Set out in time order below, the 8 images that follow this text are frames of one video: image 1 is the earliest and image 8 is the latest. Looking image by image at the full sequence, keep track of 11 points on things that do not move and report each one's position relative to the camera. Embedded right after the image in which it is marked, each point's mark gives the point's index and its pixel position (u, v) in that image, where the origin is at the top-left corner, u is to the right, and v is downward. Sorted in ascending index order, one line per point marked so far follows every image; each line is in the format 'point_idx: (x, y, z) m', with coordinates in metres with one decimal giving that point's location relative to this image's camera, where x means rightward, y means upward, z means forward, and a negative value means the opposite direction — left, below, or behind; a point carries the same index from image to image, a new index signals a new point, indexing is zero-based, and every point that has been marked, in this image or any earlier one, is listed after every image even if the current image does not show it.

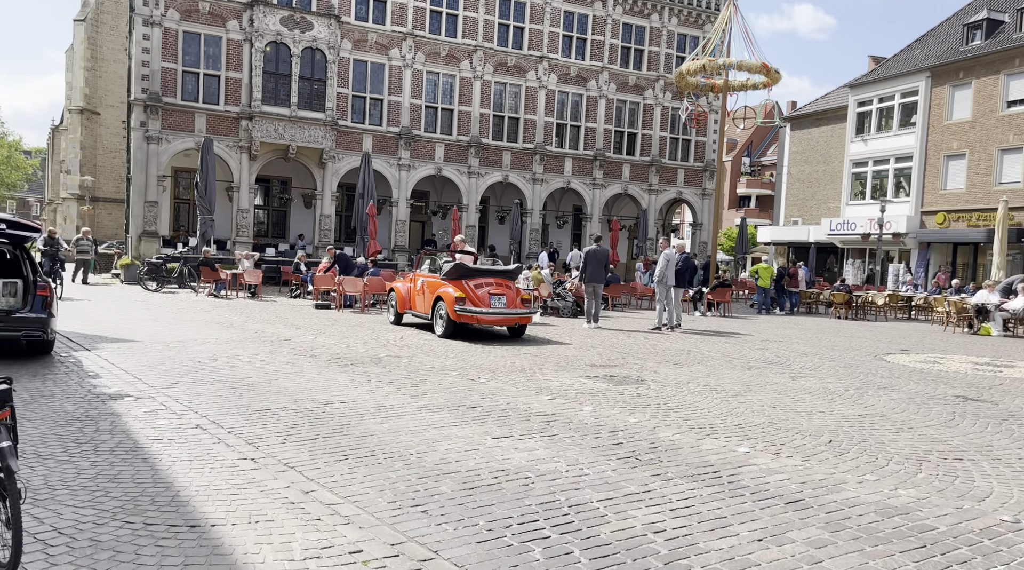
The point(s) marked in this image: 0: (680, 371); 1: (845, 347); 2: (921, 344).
0: (+1.8, -0.9, +9.8) m
1: (+5.2, -0.9, +14.1) m
2: (+6.9, -0.9, +15.2) m
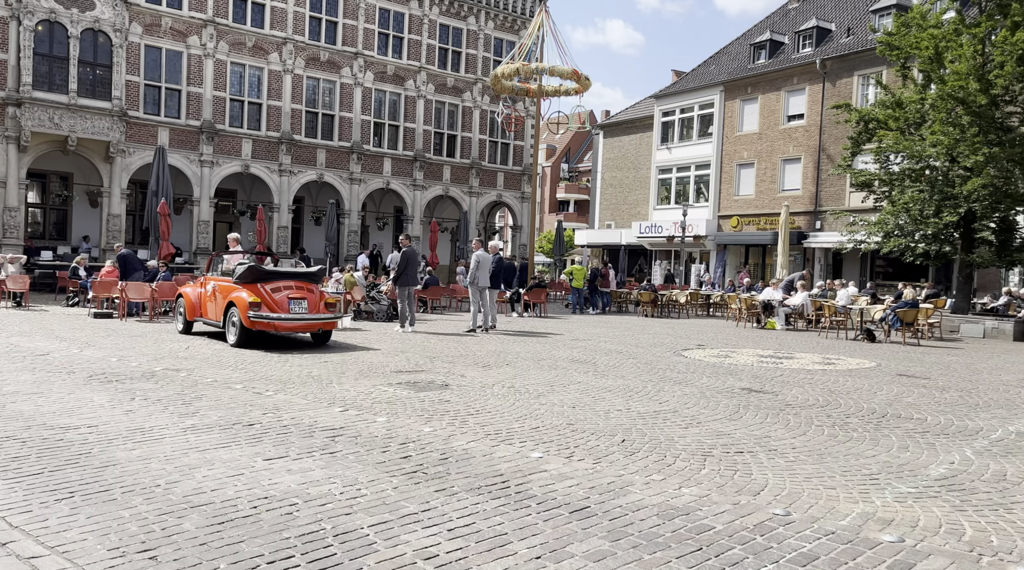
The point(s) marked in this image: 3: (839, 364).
0: (-0.3, -1.0, +9.9) m
1: (+2.2, -0.9, +14.7) m
2: (+3.7, -1.0, +16.2) m
3: (+4.5, -1.0, +12.4) m
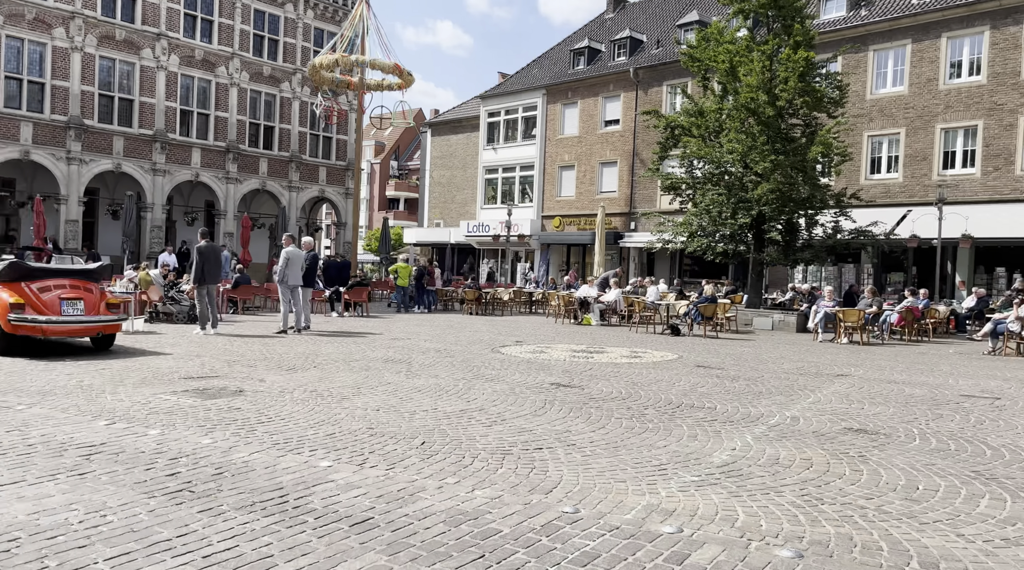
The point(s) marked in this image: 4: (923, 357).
0: (-2.3, -0.9, +9.6) m
1: (-0.8, -0.9, +14.8) m
2: (+0.4, -0.9, +16.6) m
3: (+1.9, -1.0, +13.0) m
4: (+7.2, -1.2, +16.1) m
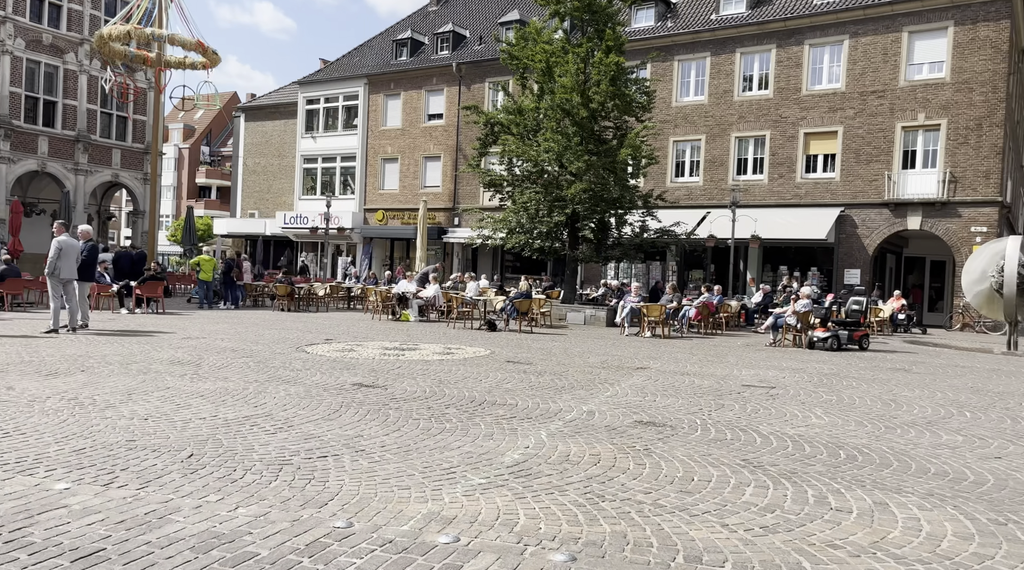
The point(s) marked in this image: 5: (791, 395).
0: (-4.3, -0.9, +8.8) m
1: (-3.9, -0.8, +14.3) m
2: (-3.1, -0.8, +16.2) m
3: (-0.8, -1.0, +13.0) m
4: (+3.7, -1.2, +17.2) m
5: (+3.2, -1.2, +10.5) m
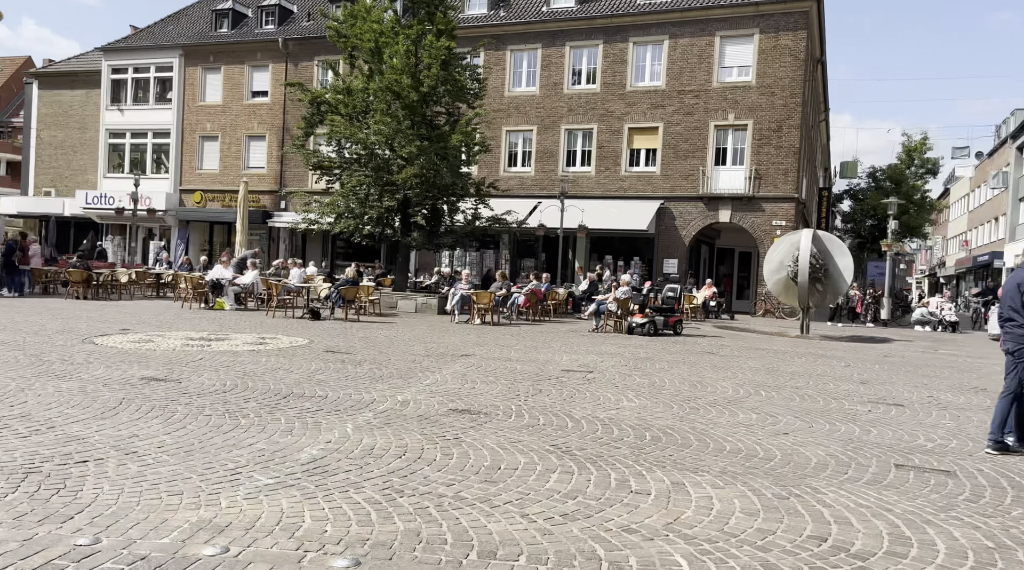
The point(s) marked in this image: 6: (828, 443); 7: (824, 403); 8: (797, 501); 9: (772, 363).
0: (-5.9, -0.7, +7.8) m
1: (-6.5, -0.6, +13.2) m
2: (-6.0, -0.6, +15.3) m
3: (-3.3, -0.8, +12.5) m
4: (+0.5, -1.0, +17.5) m
5: (+1.1, -1.1, +10.8) m
6: (+2.5, -1.2, +7.3) m
7: (+3.3, -1.2, +9.9) m
8: (+1.6, -1.2, +5.2) m
9: (+4.0, -1.2, +14.4) m
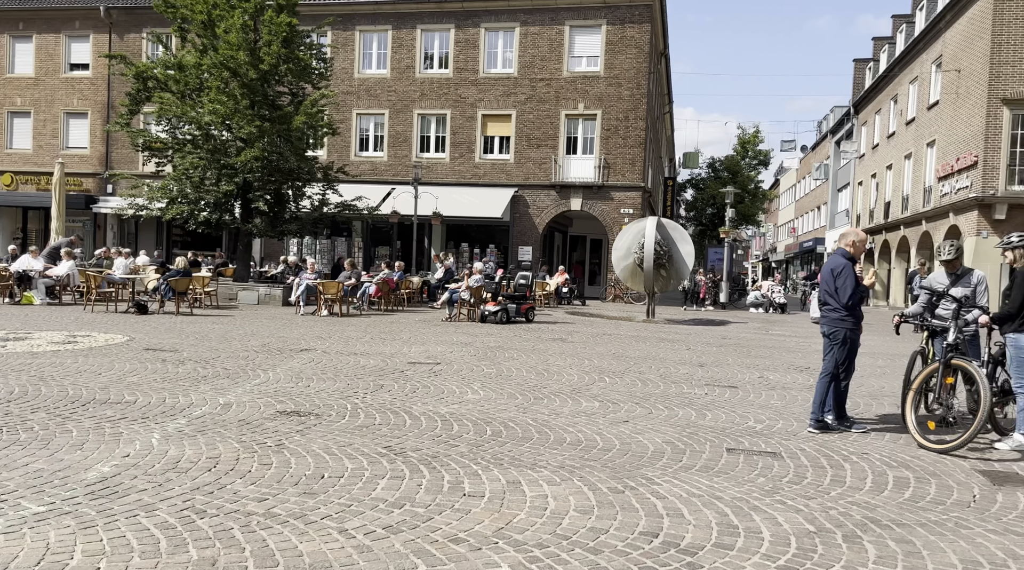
0: (-7.1, -0.7, +6.6) m
1: (-8.6, -0.5, +11.8) m
2: (-8.4, -0.5, +14.0) m
3: (-5.3, -0.7, +11.7) m
4: (-2.3, -0.8, +17.1) m
5: (-0.7, -1.0, +10.6) m
6: (+1.2, -1.2, +7.4) m
7: (+1.7, -1.1, +10.1) m
8: (+0.7, -1.2, +5.2) m
9: (+1.6, -1.0, +14.6) m
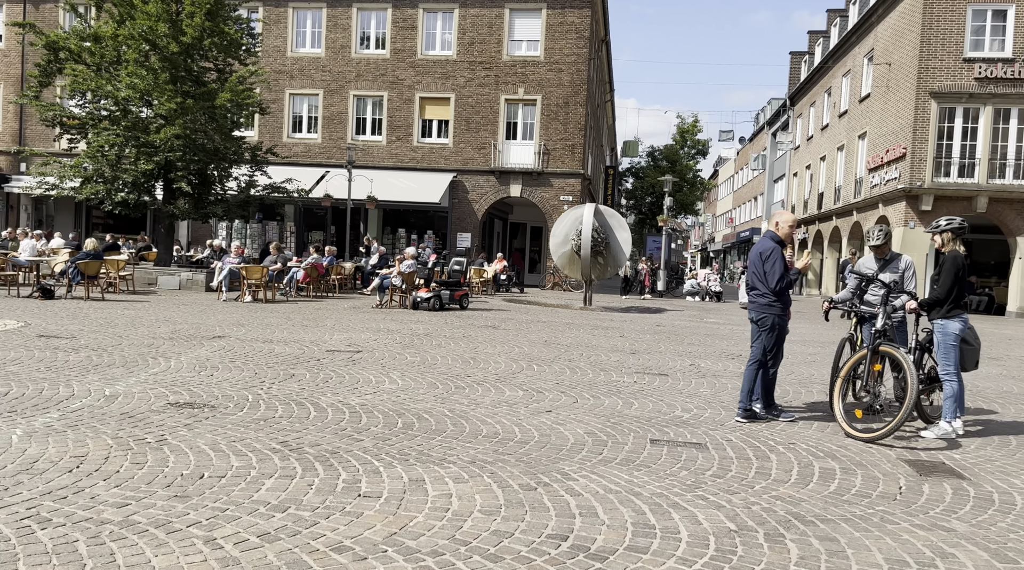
0: (-7.7, -0.6, +5.7) m
1: (-9.5, -0.3, +10.9) m
2: (-9.5, -0.2, +13.0) m
3: (-6.2, -0.5, +10.9) m
4: (-3.6, -0.5, +16.5) m
5: (-1.5, -0.8, +10.2) m
6: (+0.6, -1.0, +7.0) m
7: (+0.9, -1.0, +9.8) m
8: (+0.2, -1.1, +4.8) m
9: (+0.5, -0.8, +14.3) m
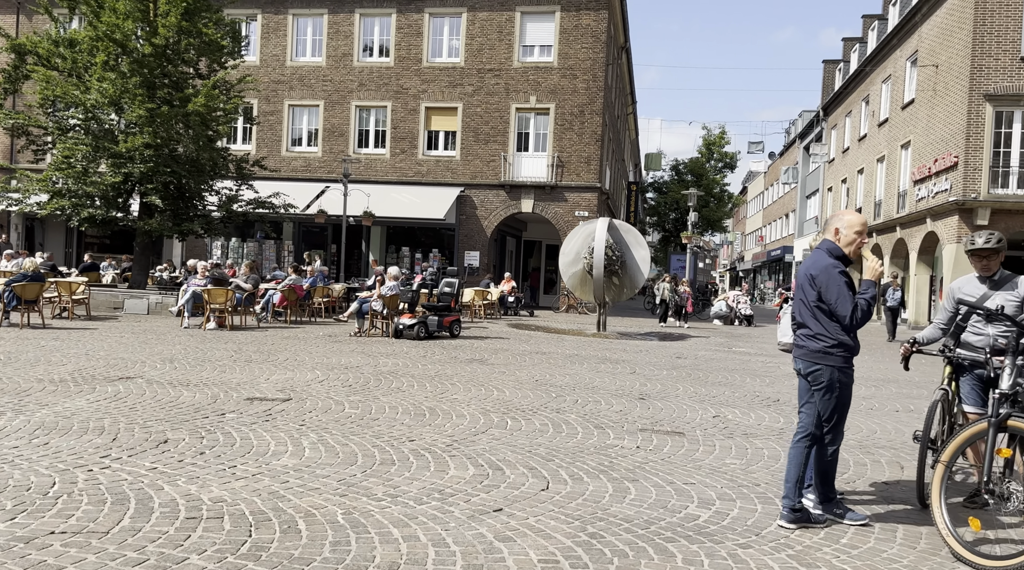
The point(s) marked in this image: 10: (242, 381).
0: (-8.1, -0.7, +3.6) m
1: (-9.7, -0.6, +8.8) m
2: (-9.6, -0.5, +10.9) m
3: (-6.4, -0.7, +8.7) m
4: (-3.6, -0.9, +14.3) m
5: (-1.8, -1.1, +7.9) m
6: (+0.2, -1.2, +4.7) m
7: (+0.6, -1.2, +7.4) m
8: (-0.3, -1.2, +2.5) m
9: (+0.4, -1.1, +11.9) m
10: (-2.8, -1.0, +9.6) m
